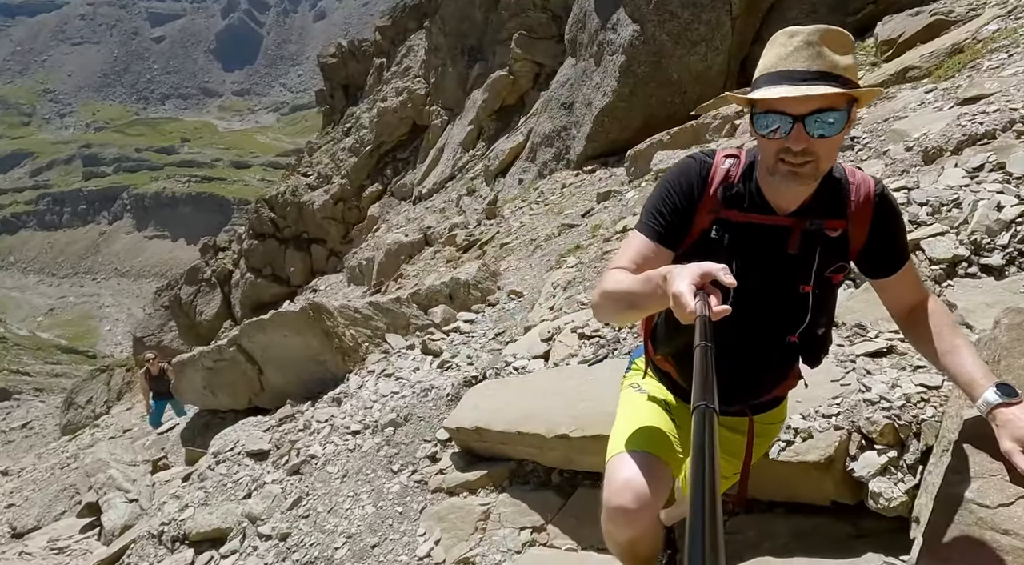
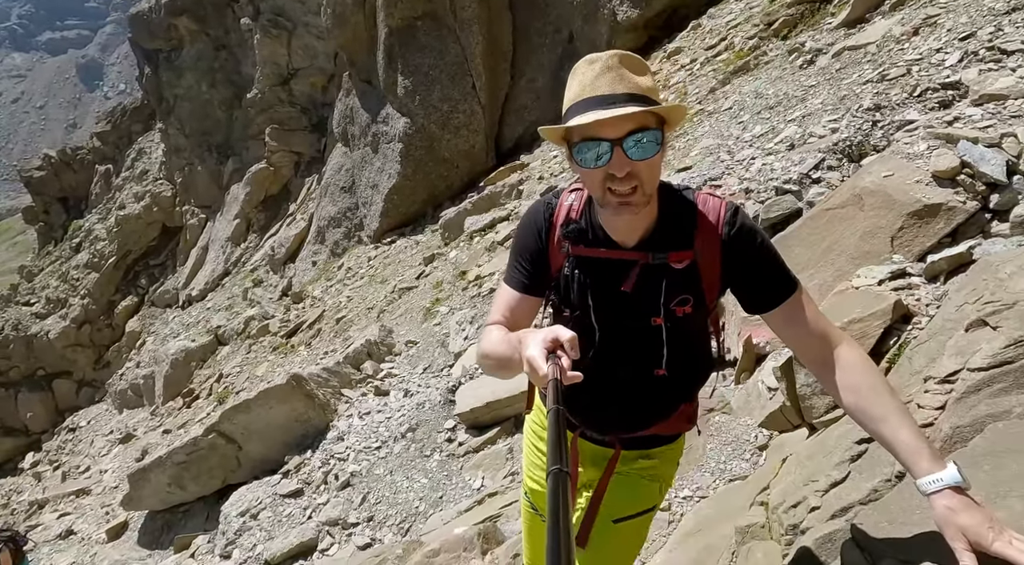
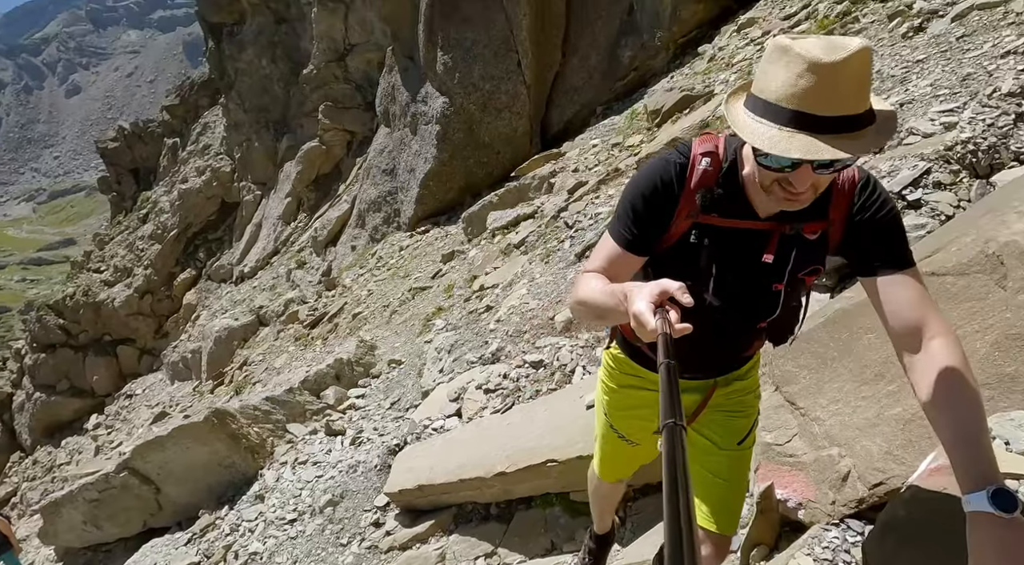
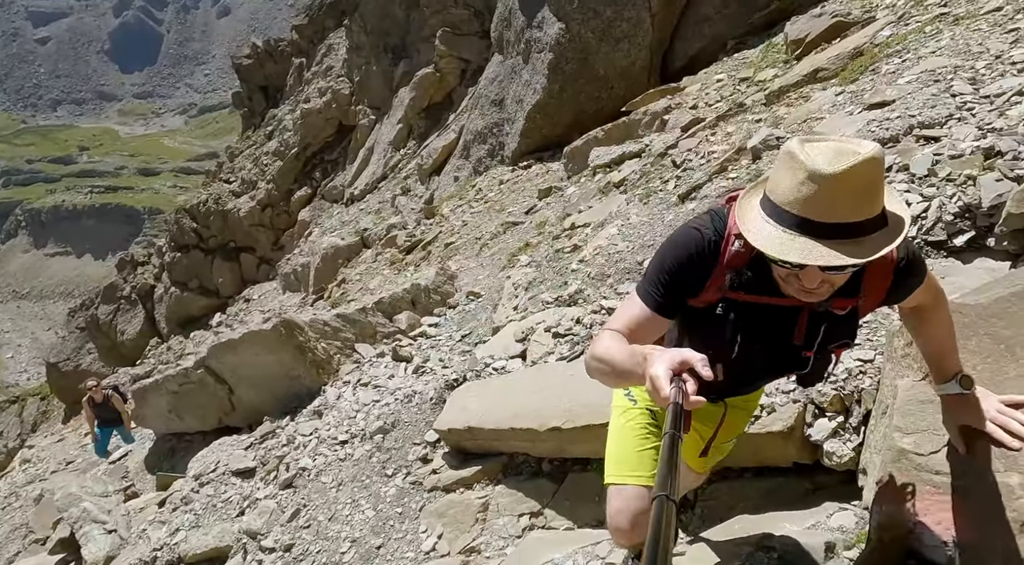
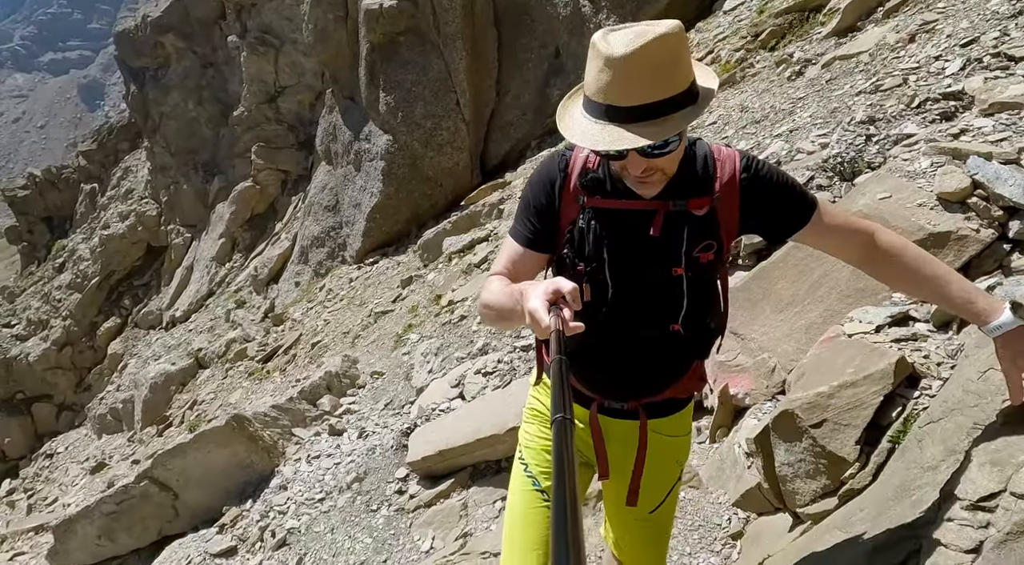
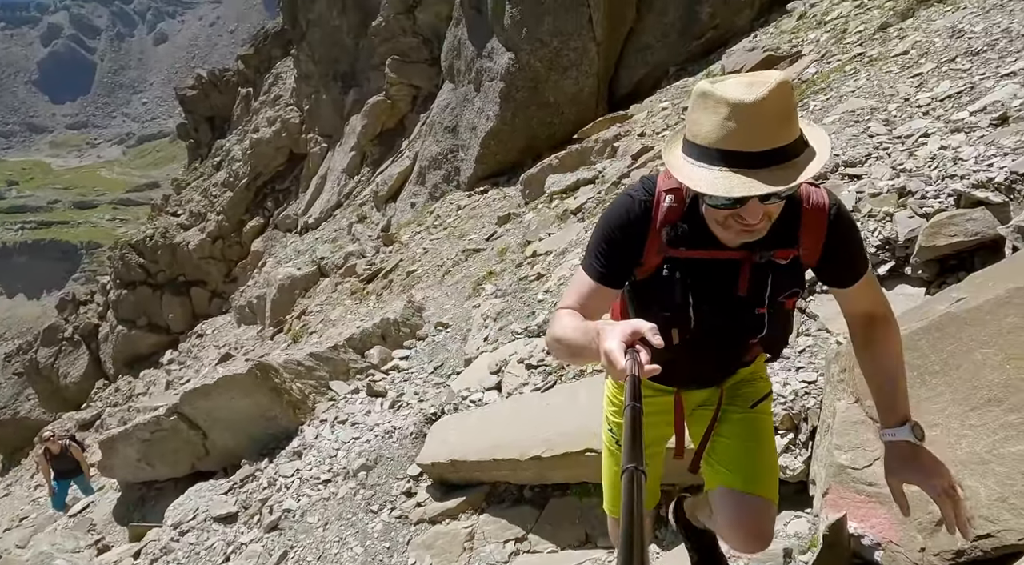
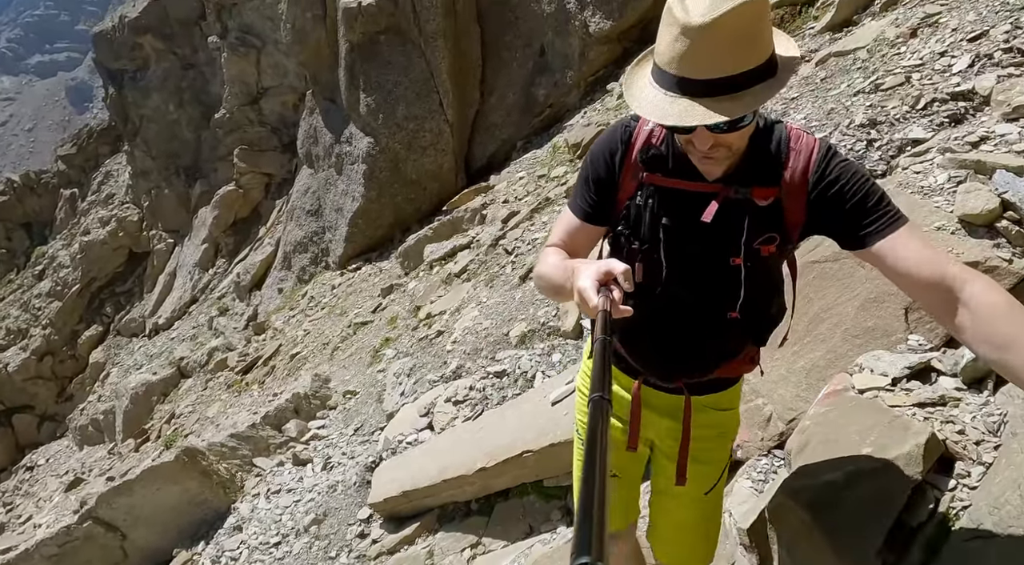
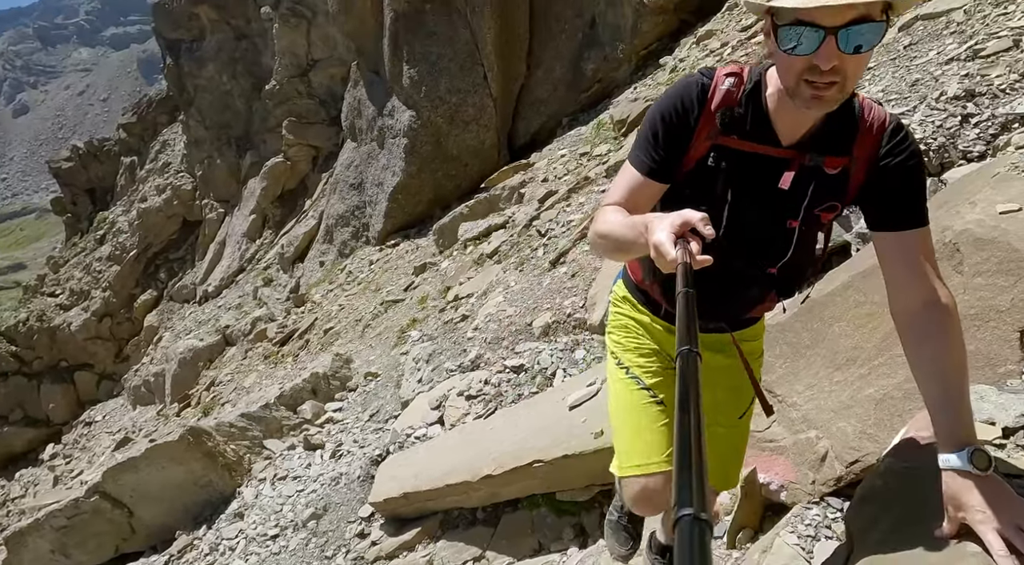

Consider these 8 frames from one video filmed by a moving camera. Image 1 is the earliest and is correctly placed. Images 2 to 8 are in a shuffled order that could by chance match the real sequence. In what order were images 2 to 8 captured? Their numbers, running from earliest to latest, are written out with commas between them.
4, 6, 3, 8, 7, 5, 2
